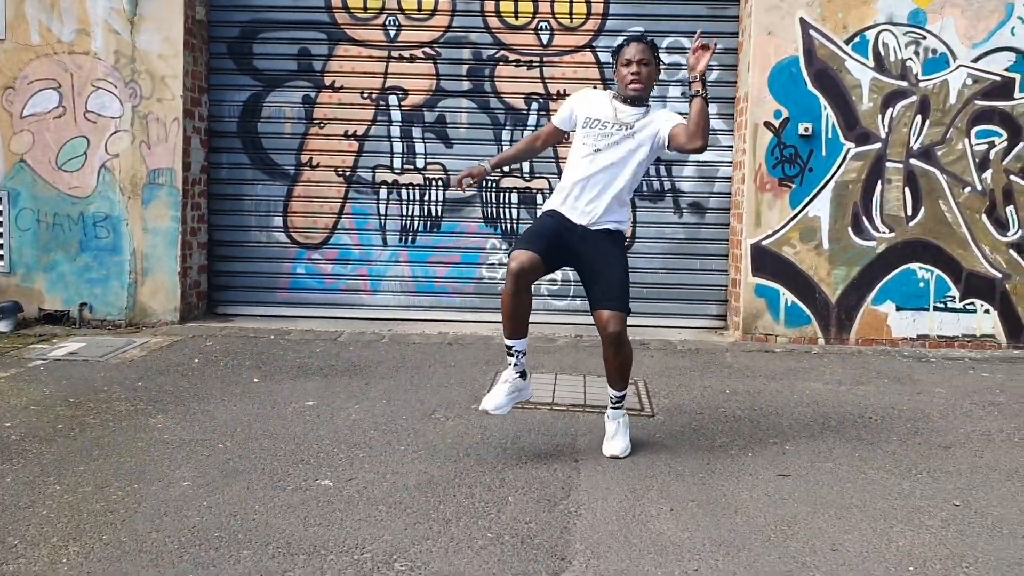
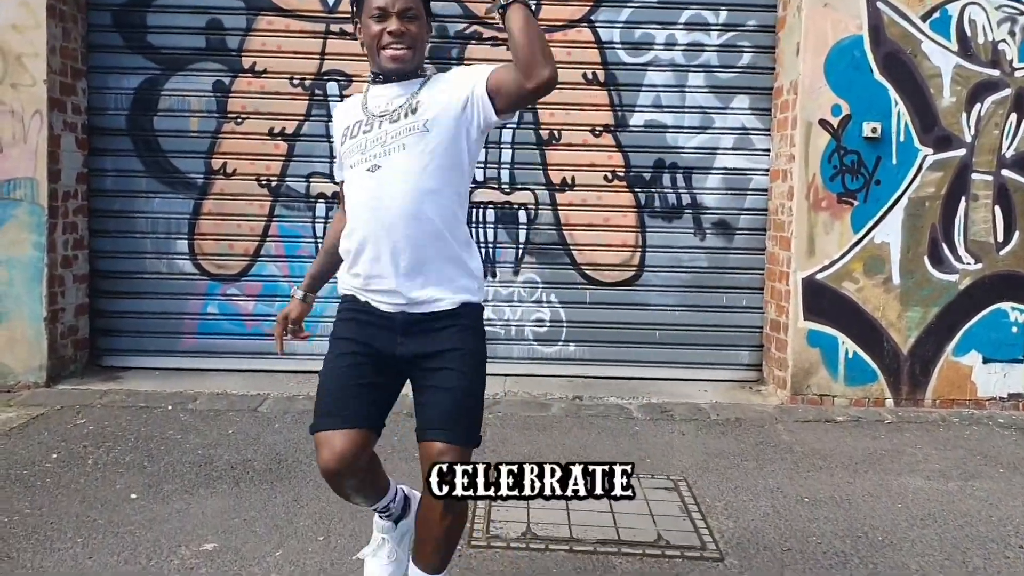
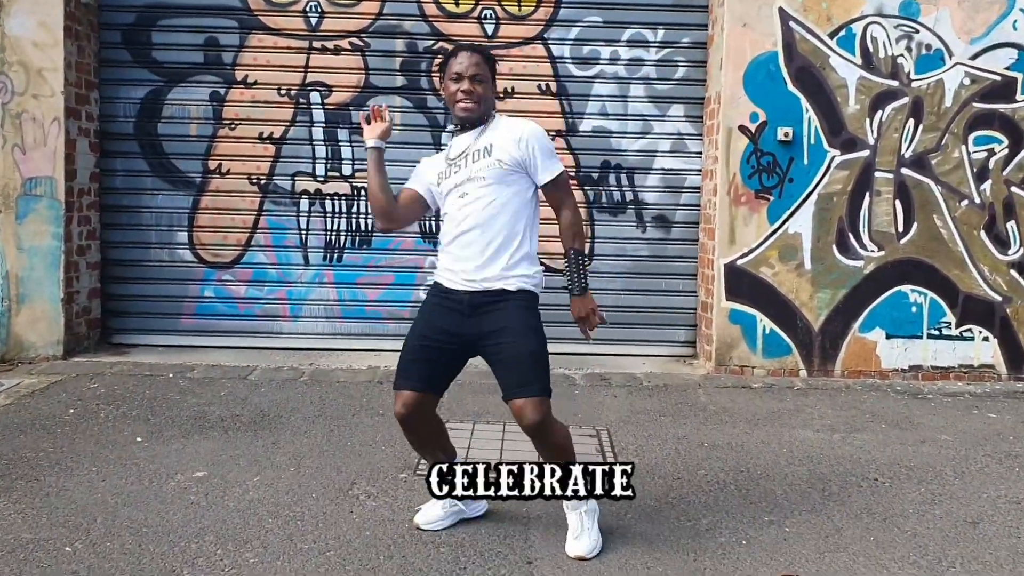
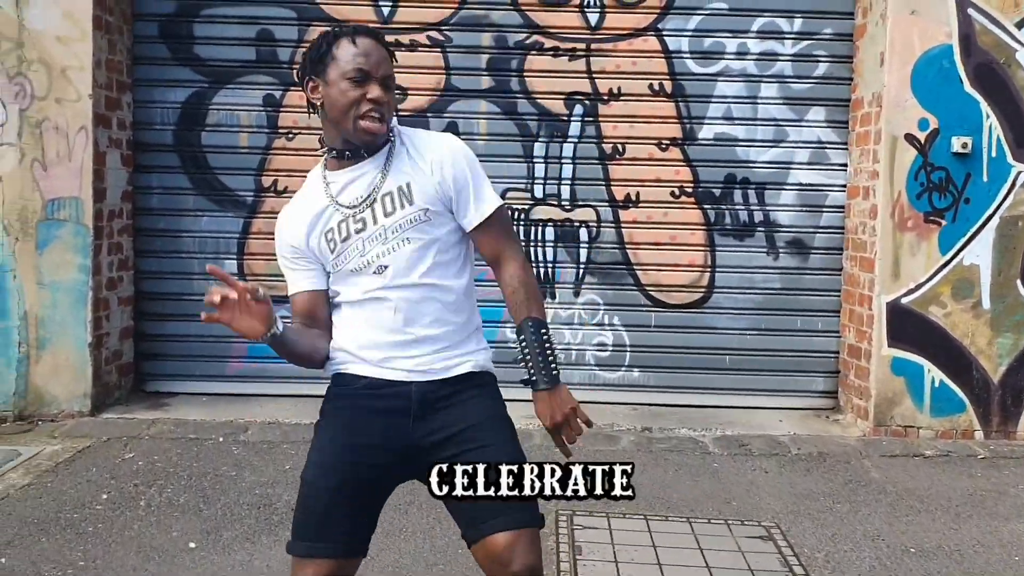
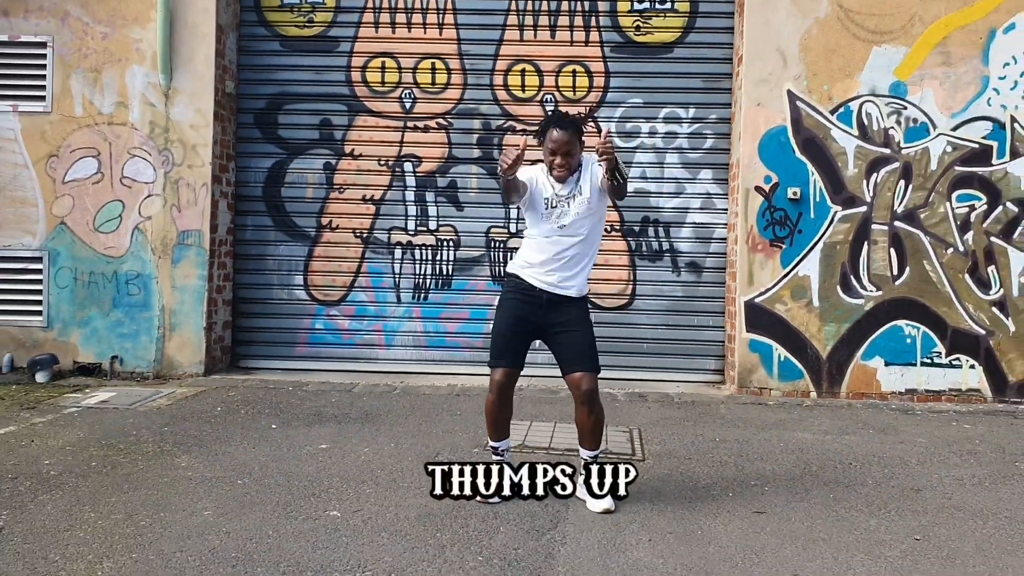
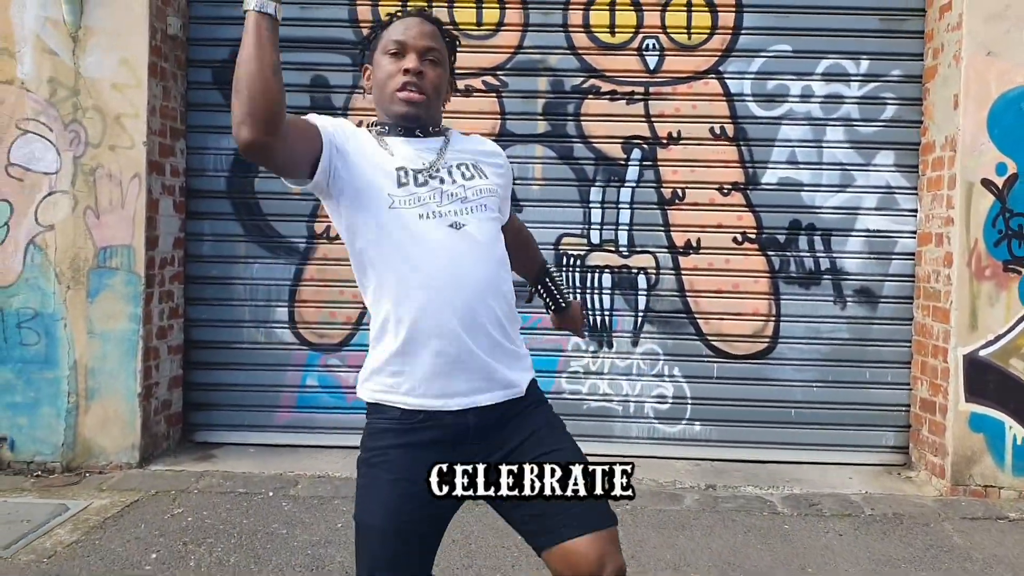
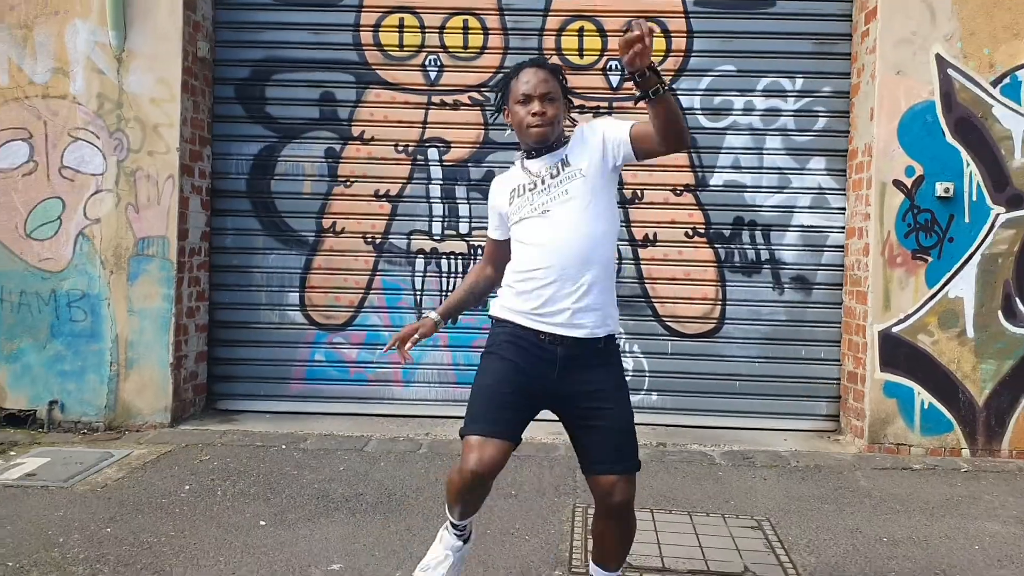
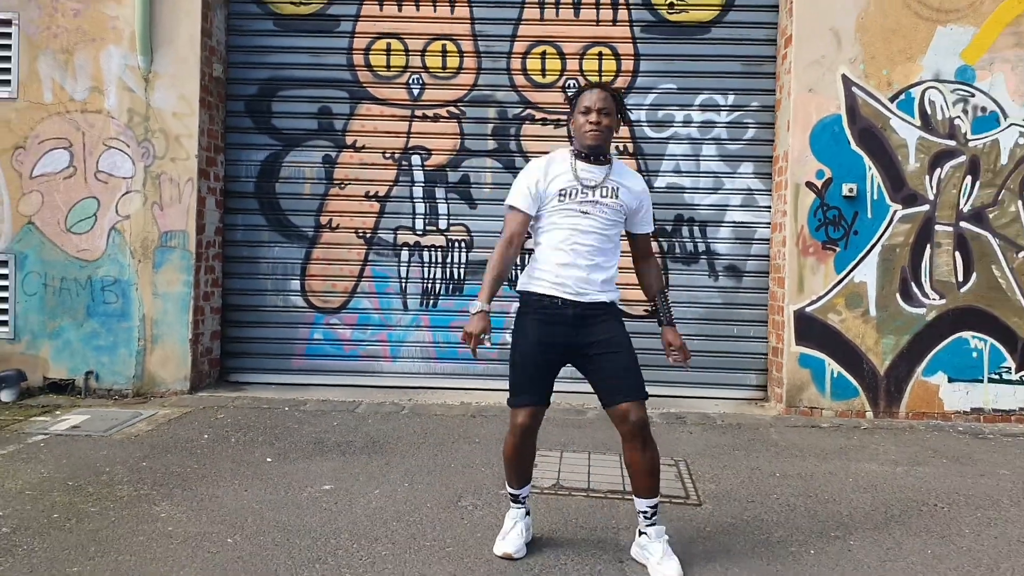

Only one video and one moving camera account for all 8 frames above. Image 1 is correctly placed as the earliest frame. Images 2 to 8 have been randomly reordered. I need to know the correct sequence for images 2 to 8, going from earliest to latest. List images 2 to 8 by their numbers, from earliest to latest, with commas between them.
3, 2, 4, 6, 7, 8, 5
